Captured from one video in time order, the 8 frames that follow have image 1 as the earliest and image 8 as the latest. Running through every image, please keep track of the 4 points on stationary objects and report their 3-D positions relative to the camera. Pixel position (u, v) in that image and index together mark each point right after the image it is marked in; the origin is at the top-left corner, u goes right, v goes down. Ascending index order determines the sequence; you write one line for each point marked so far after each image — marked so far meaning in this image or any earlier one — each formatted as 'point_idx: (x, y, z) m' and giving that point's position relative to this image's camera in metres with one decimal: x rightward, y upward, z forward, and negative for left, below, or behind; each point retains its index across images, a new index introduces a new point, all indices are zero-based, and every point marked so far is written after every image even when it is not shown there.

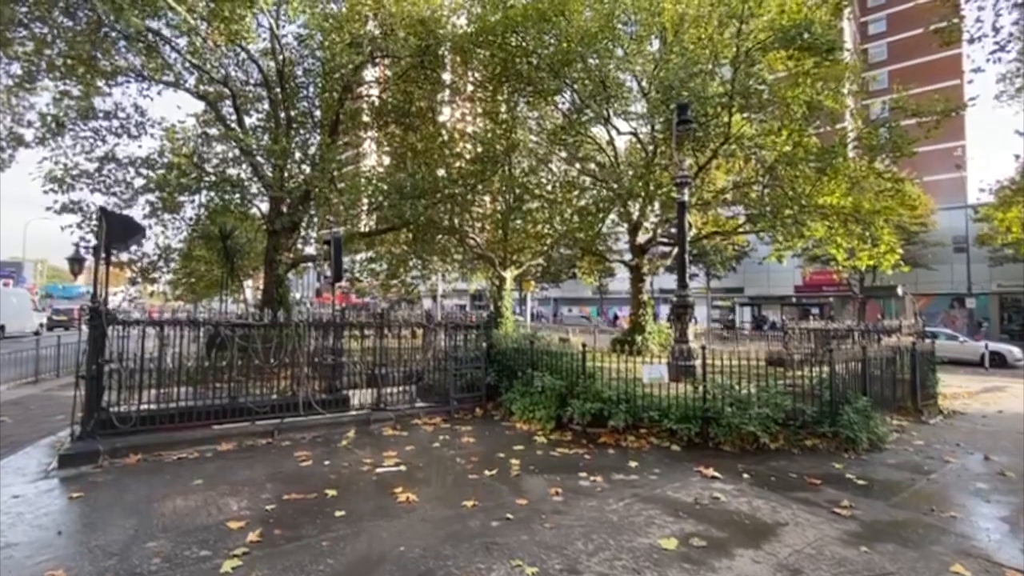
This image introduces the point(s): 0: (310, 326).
0: (-3.2, -0.6, +7.6) m
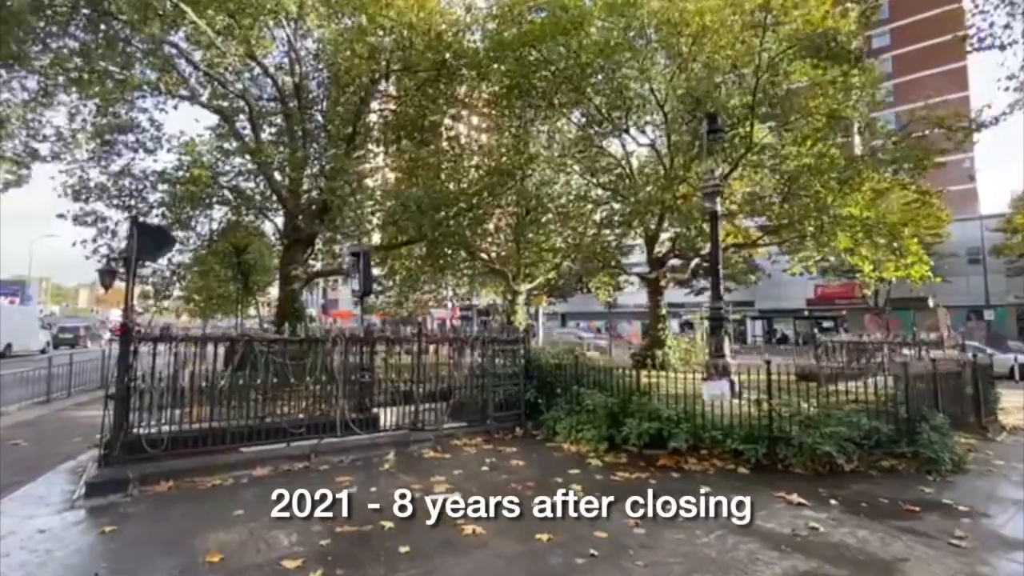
0: (-2.4, -0.8, +7.2) m
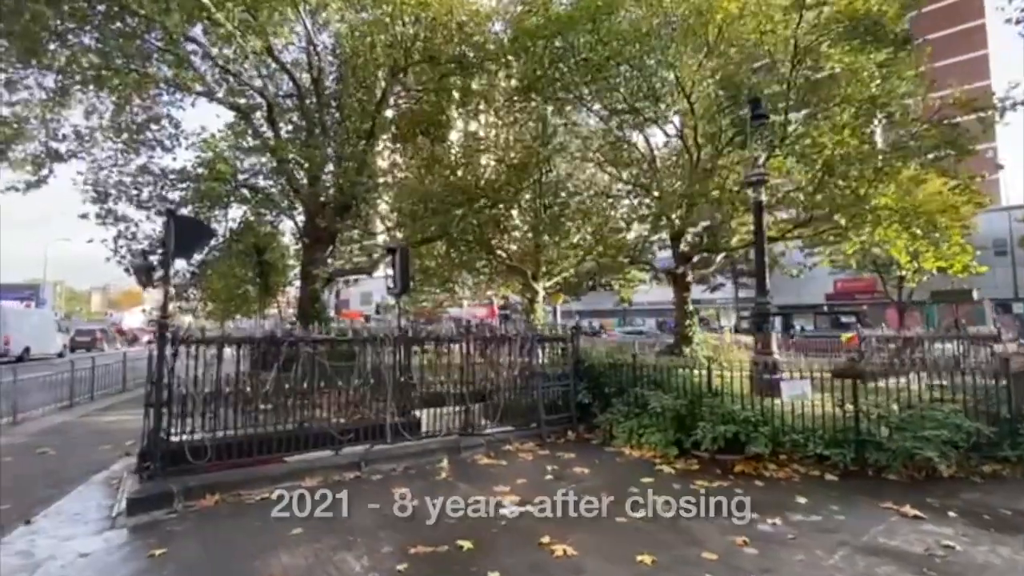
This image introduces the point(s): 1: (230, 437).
0: (-1.6, -0.8, +6.7) m
1: (-3.4, -1.8, +5.7) m
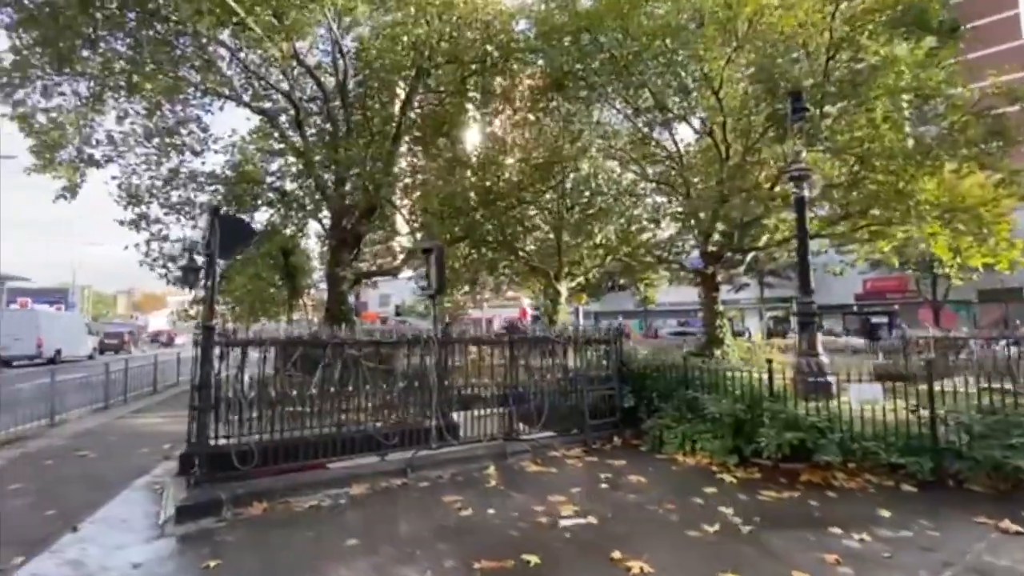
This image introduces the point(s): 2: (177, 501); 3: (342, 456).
0: (-1.0, -0.8, +6.5) m
1: (-2.7, -1.8, +5.6) m
2: (-3.3, -2.1, +4.8) m
3: (-2.1, -2.1, +5.9) m
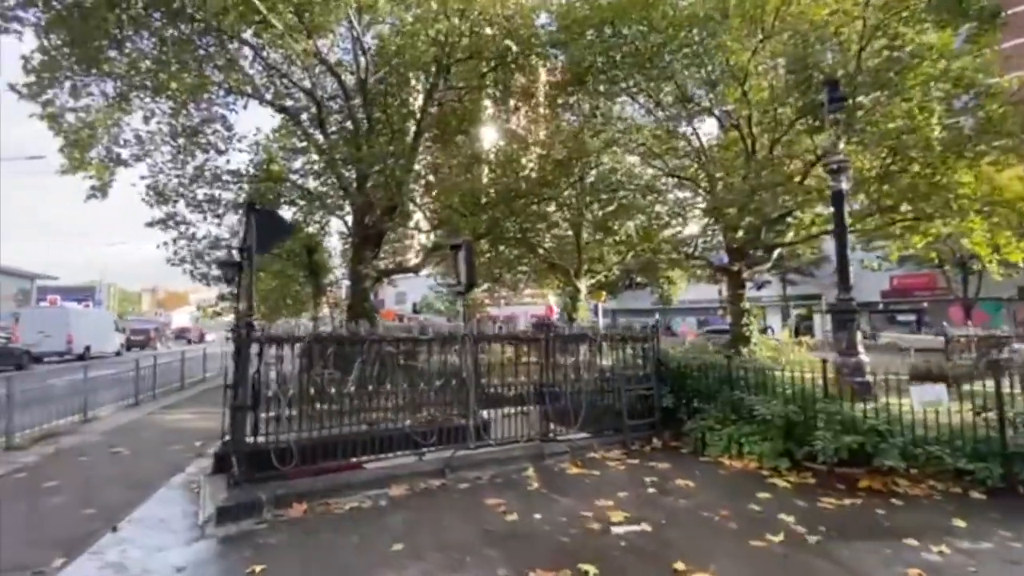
0: (-0.5, -0.7, +6.3) m
1: (-2.3, -1.7, +5.4) m
2: (-2.9, -2.1, +4.6) m
3: (-1.6, -2.0, +5.7) m
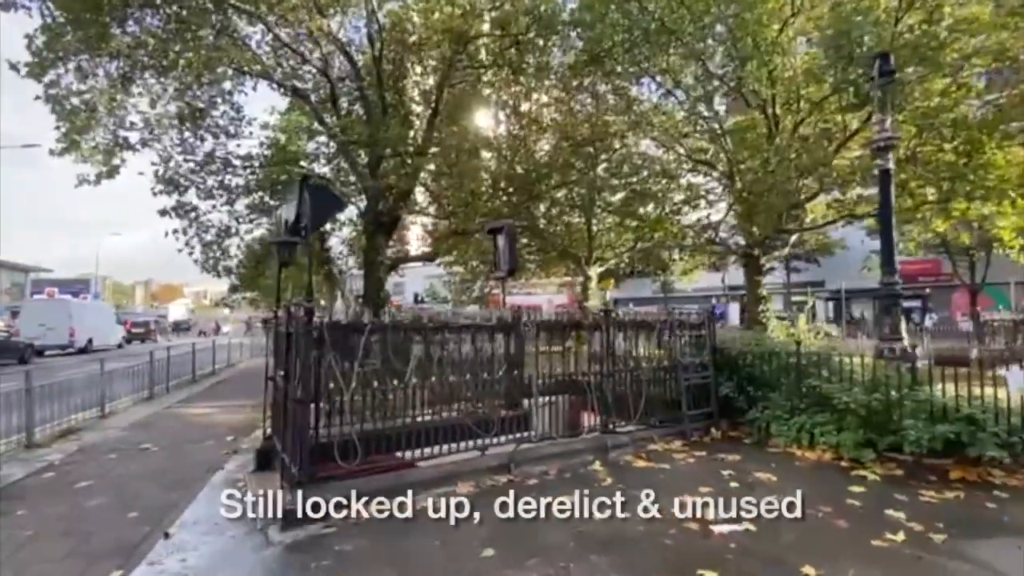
0: (+0.3, -0.5, +5.9) m
1: (-1.5, -1.6, +5.0) m
2: (-2.1, -1.9, +4.3) m
3: (-0.8, -1.8, +5.3) m
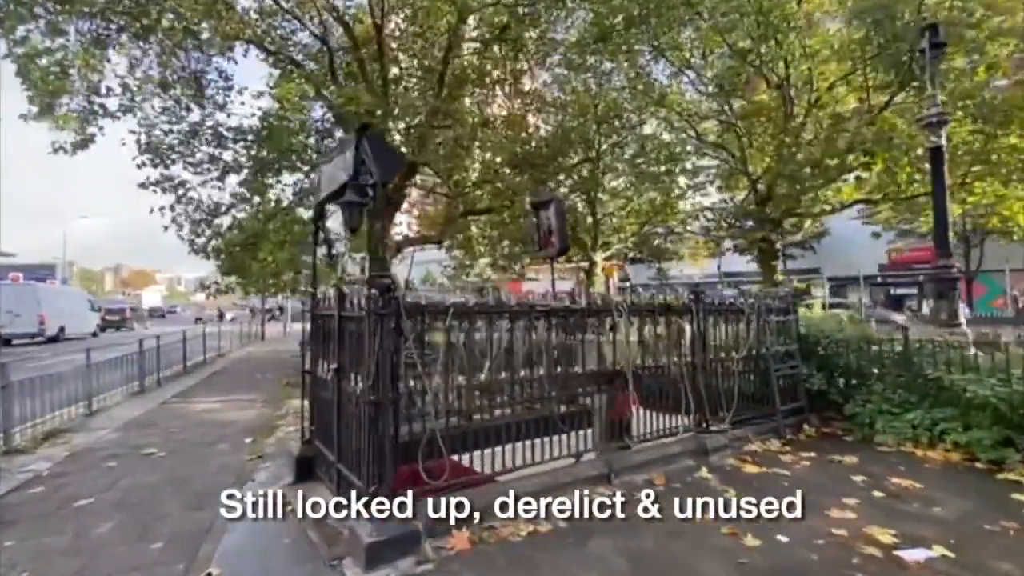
0: (+1.2, -0.3, +5.1) m
1: (-0.5, -1.3, +4.1) m
2: (-1.1, -1.7, +3.4) m
3: (+0.1, -1.6, +4.5) m
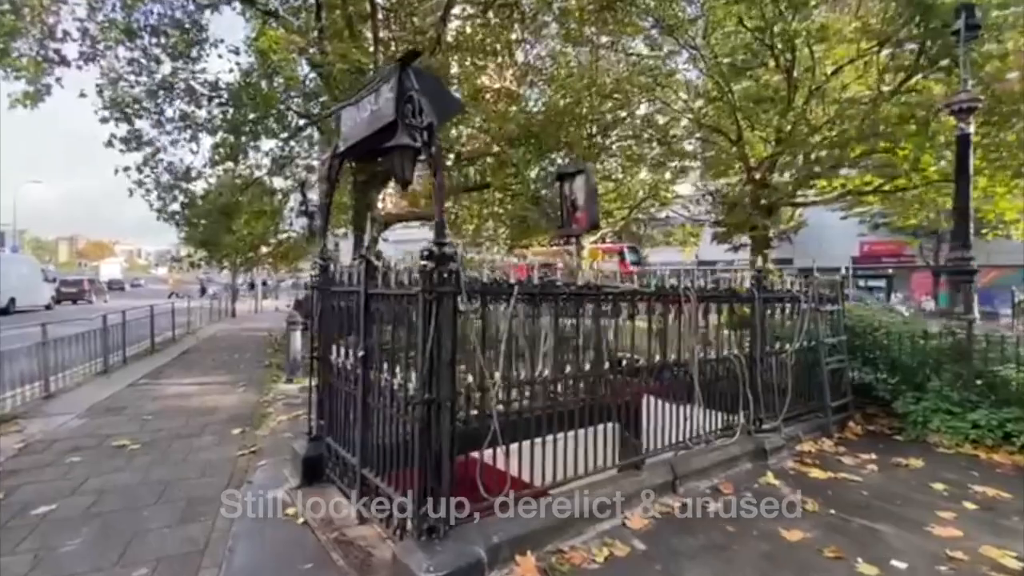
0: (+1.6, -0.1, +4.5) m
1: (-0.1, -1.1, +3.5) m
2: (-0.6, -1.6, +2.7) m
3: (+0.5, -1.4, +3.9) m
